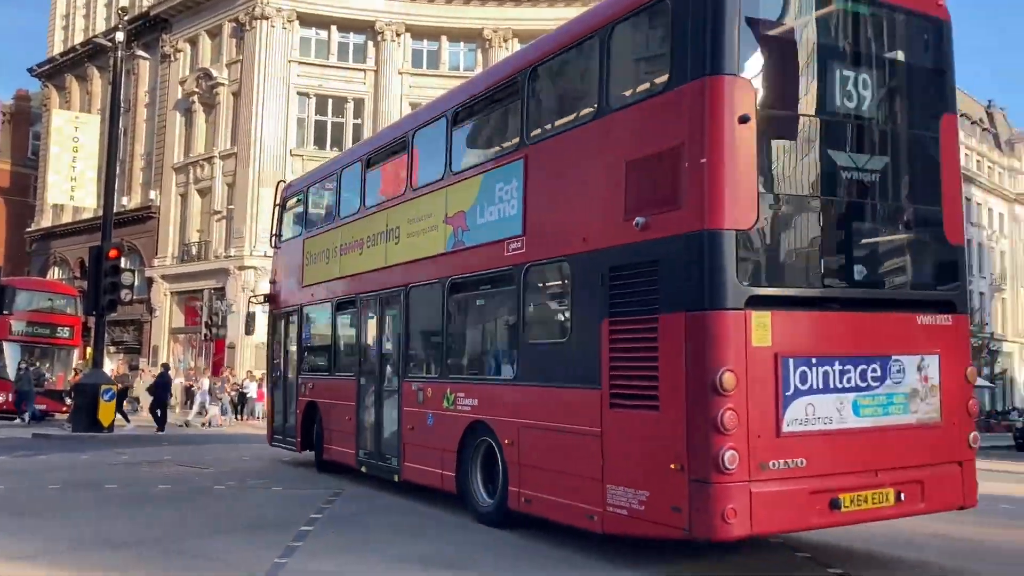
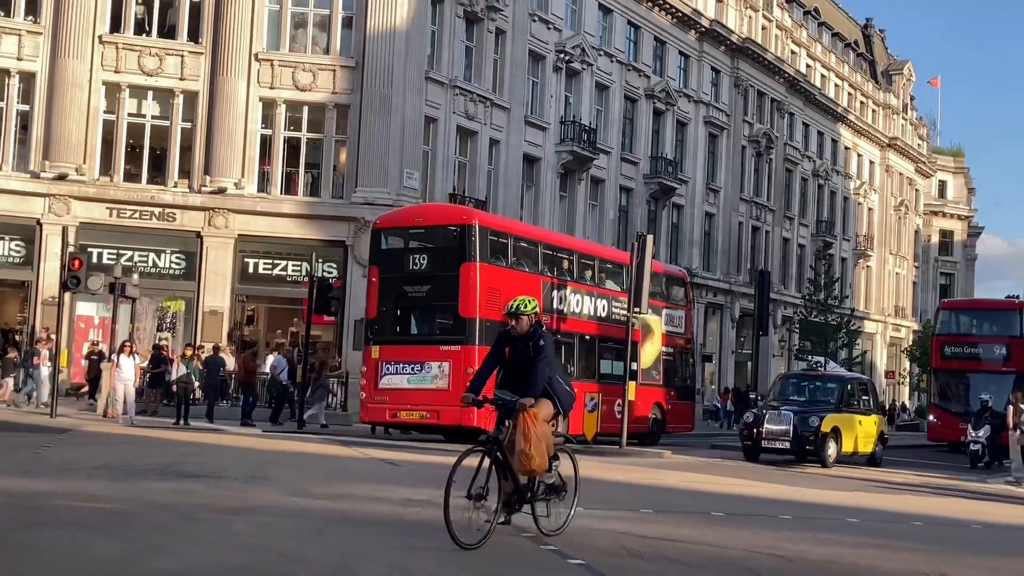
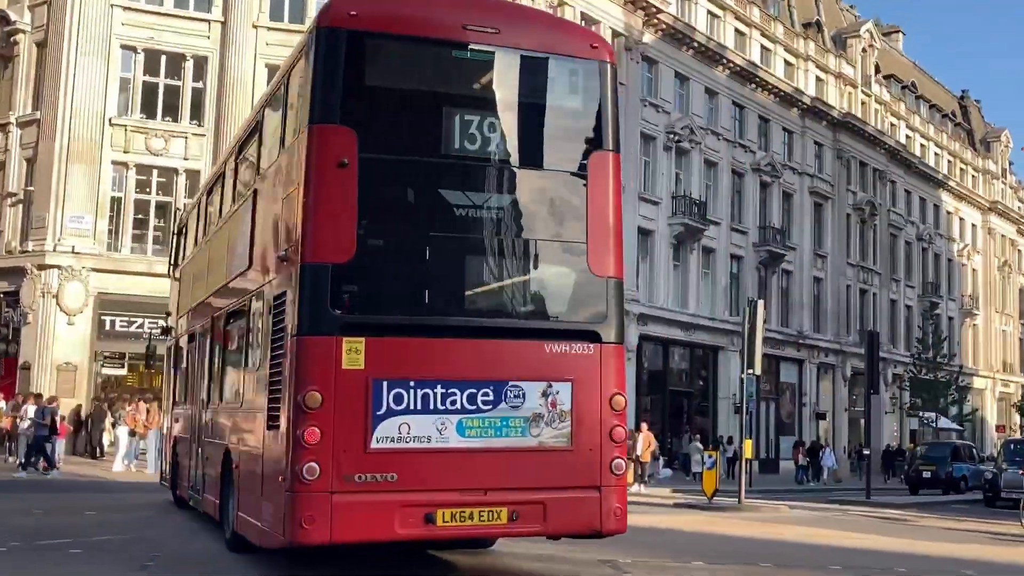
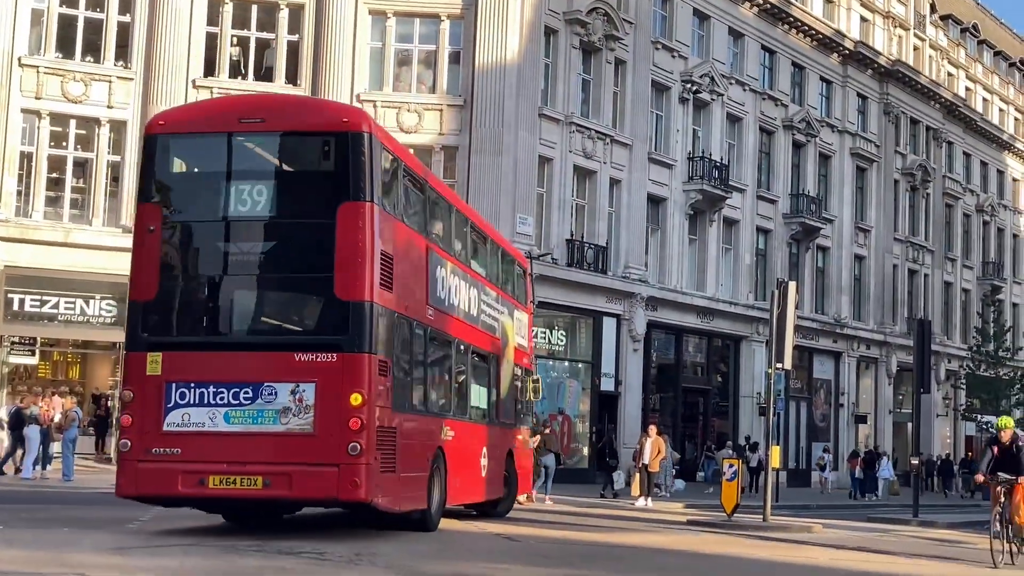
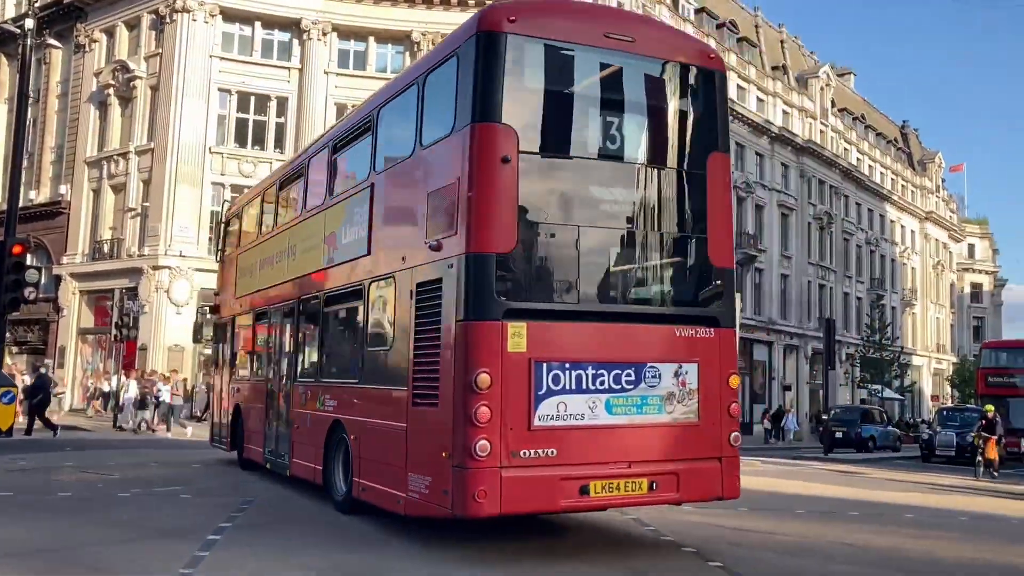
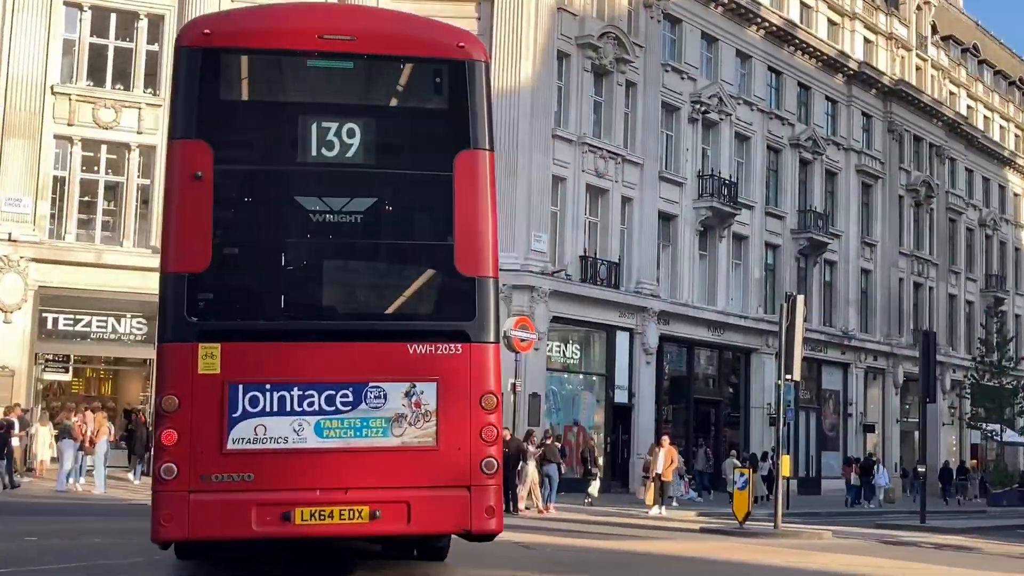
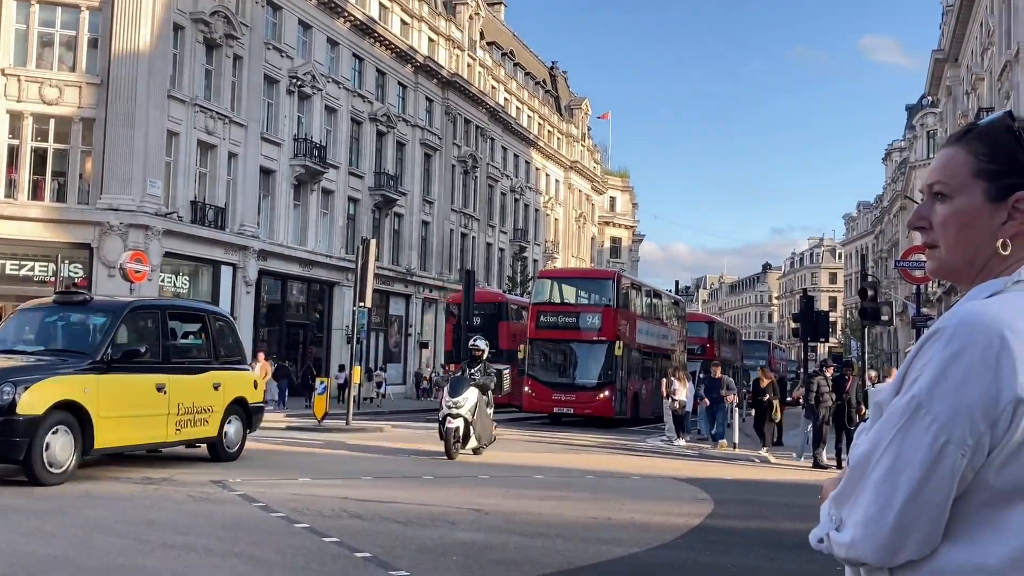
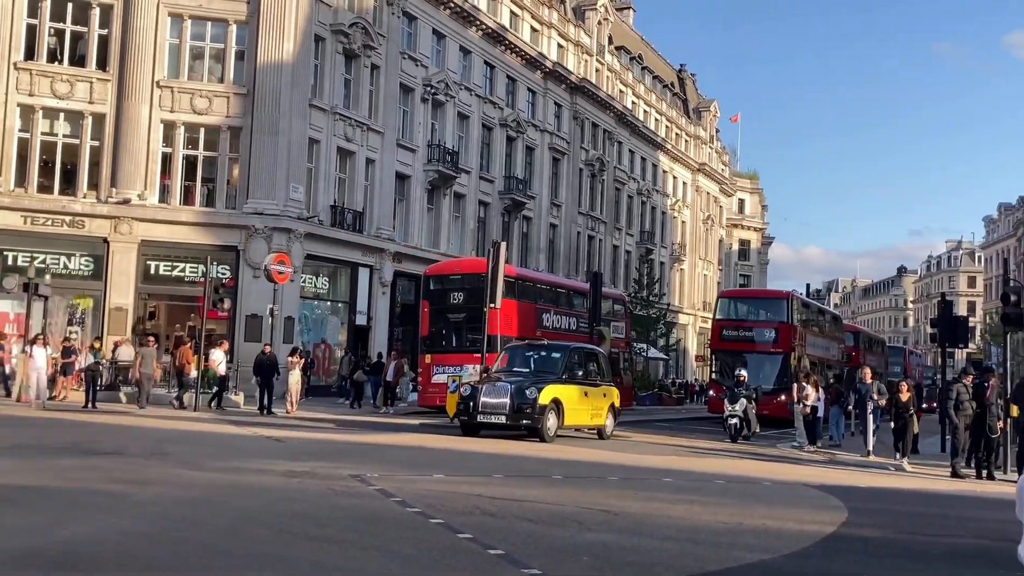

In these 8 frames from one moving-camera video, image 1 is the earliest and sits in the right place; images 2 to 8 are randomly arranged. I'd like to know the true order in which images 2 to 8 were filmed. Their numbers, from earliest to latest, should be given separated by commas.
5, 3, 6, 4, 2, 8, 7
